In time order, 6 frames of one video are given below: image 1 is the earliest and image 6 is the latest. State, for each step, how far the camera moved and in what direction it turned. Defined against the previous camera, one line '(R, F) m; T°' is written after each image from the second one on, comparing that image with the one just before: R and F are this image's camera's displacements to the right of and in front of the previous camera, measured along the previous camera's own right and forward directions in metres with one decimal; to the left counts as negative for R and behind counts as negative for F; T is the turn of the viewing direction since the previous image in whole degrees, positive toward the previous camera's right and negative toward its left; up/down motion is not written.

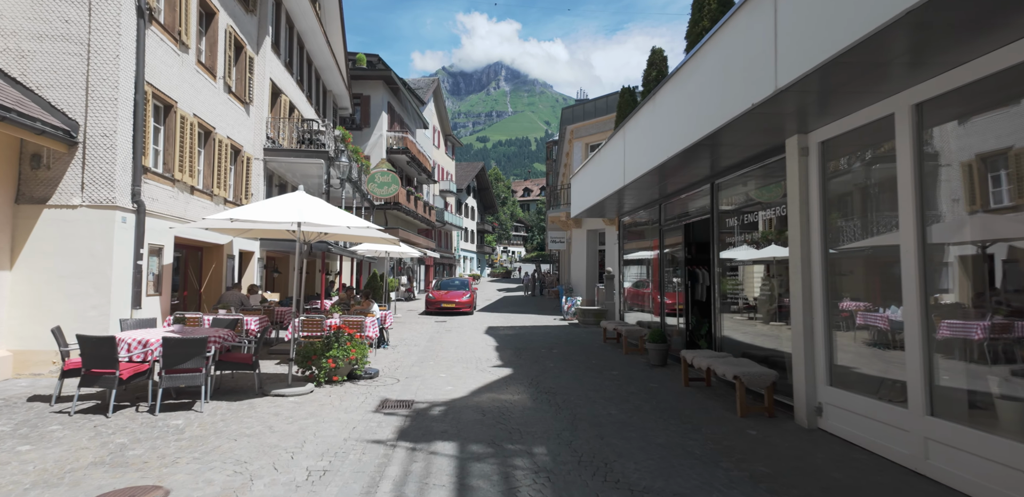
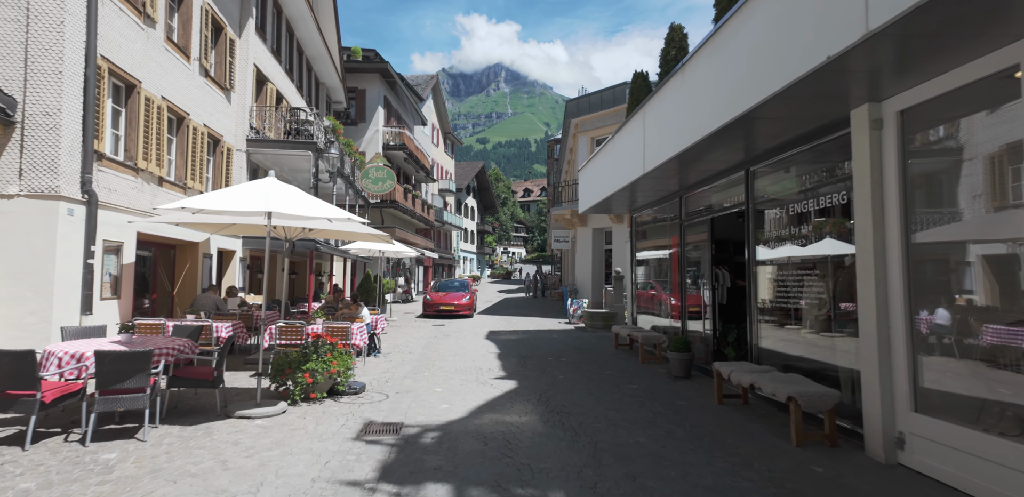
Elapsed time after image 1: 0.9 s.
(-0.1, +1.1) m; 0°
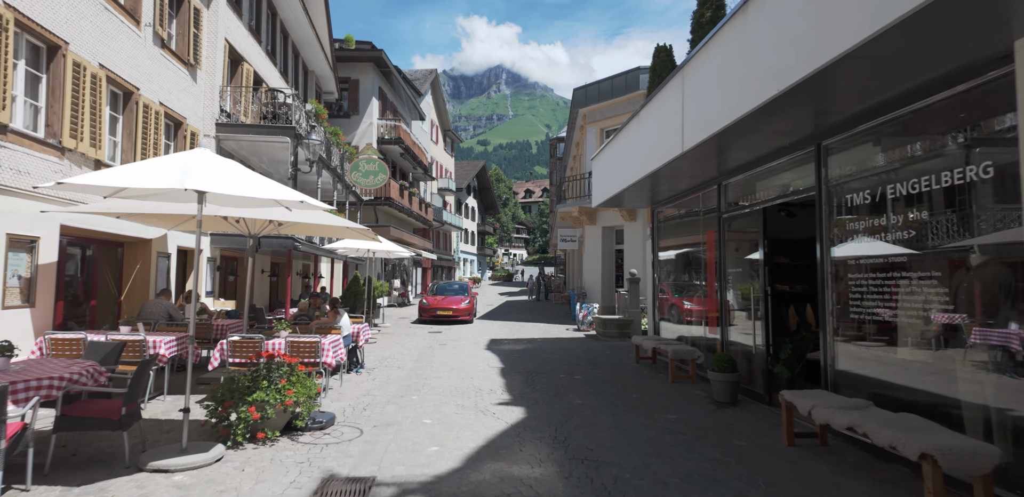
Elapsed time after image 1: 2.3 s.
(-0.1, +1.6) m; 0°
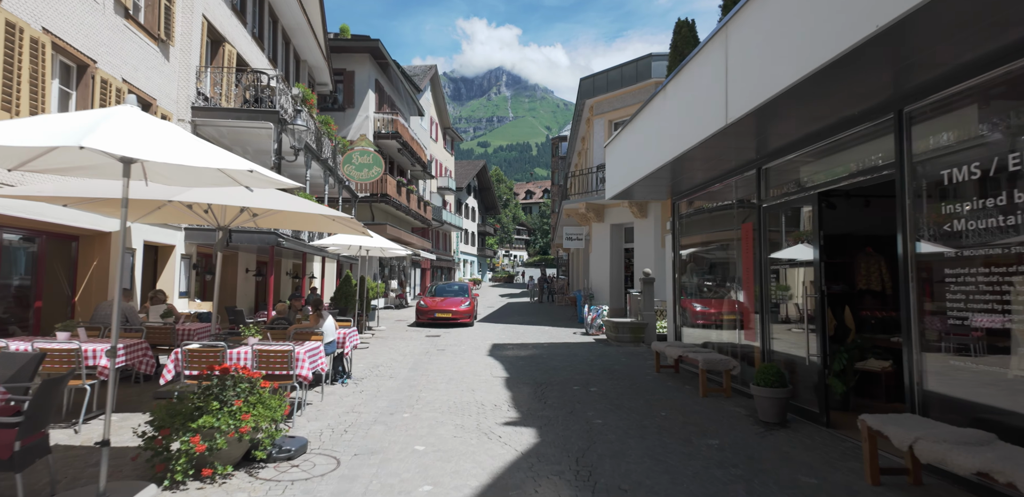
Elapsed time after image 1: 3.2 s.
(-0.1, +1.1) m; 0°
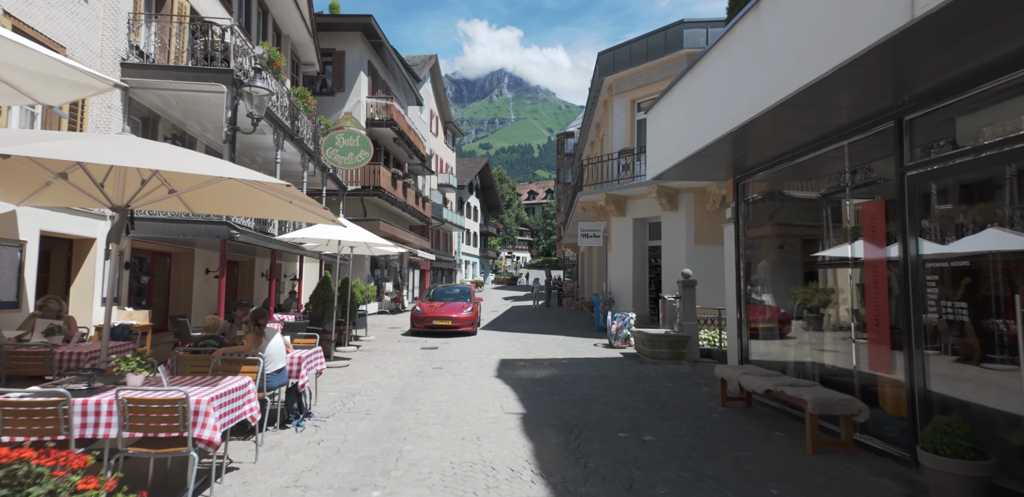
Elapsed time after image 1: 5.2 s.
(-0.2, +2.3) m; 0°
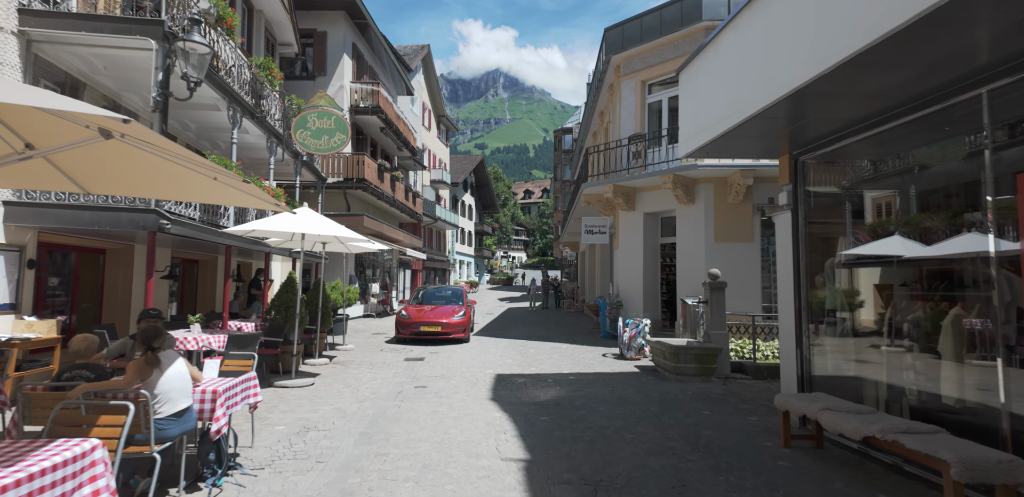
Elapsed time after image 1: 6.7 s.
(0.0, +1.7) m; +1°
